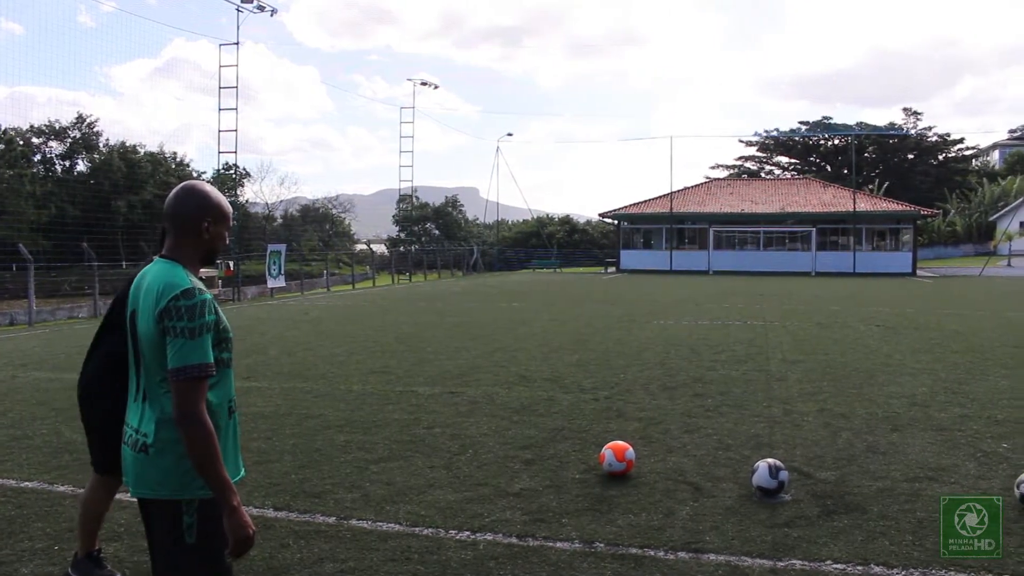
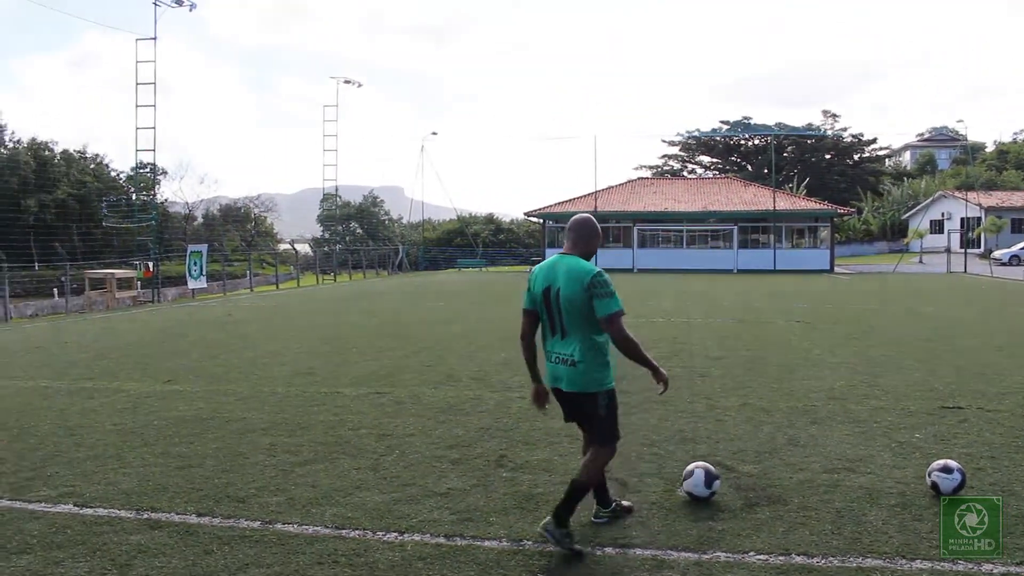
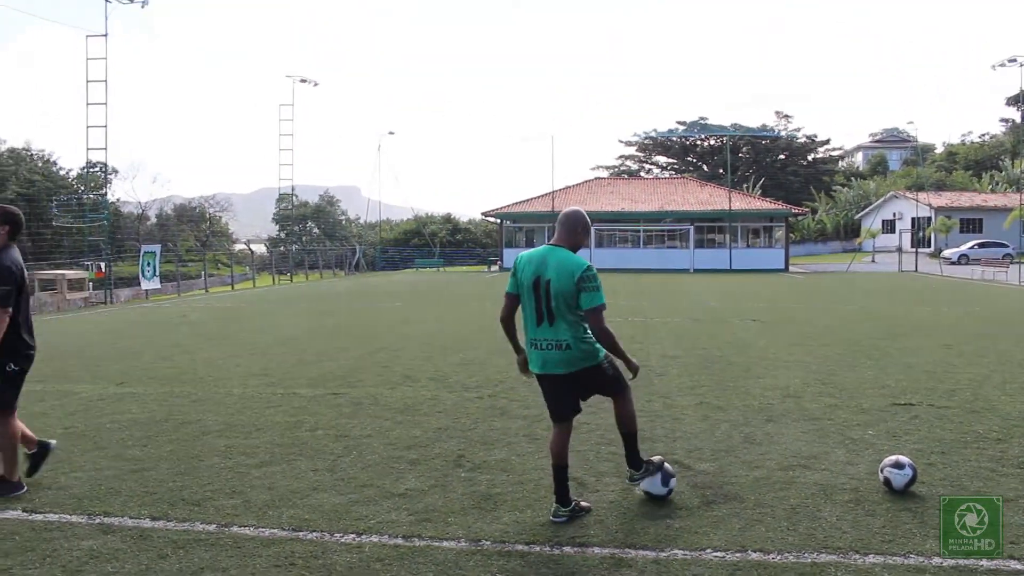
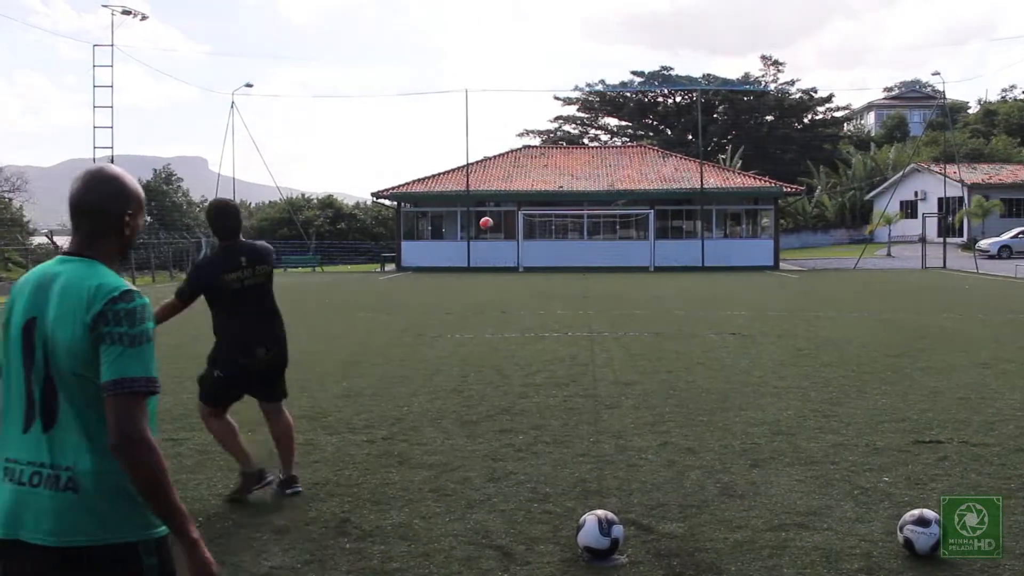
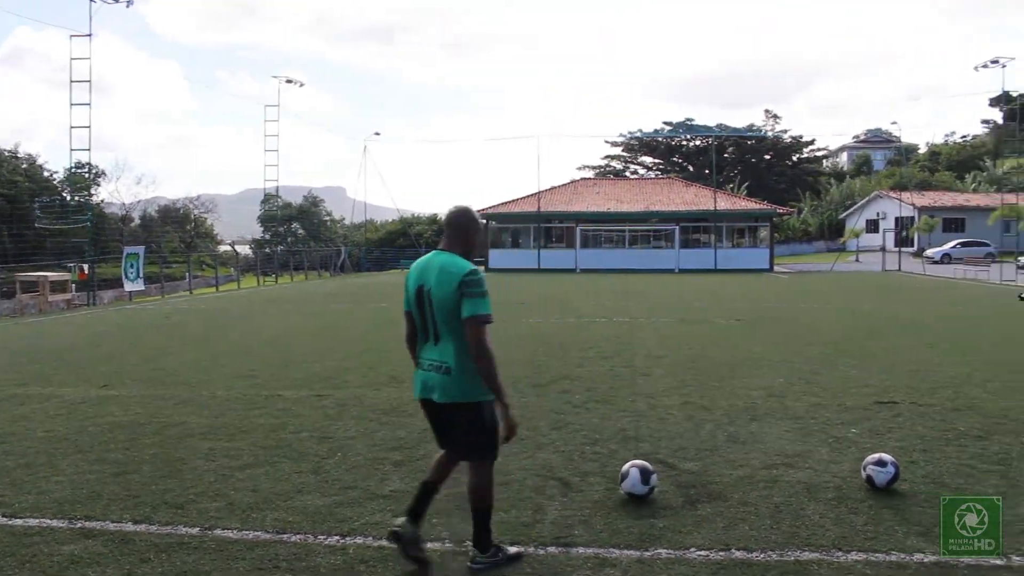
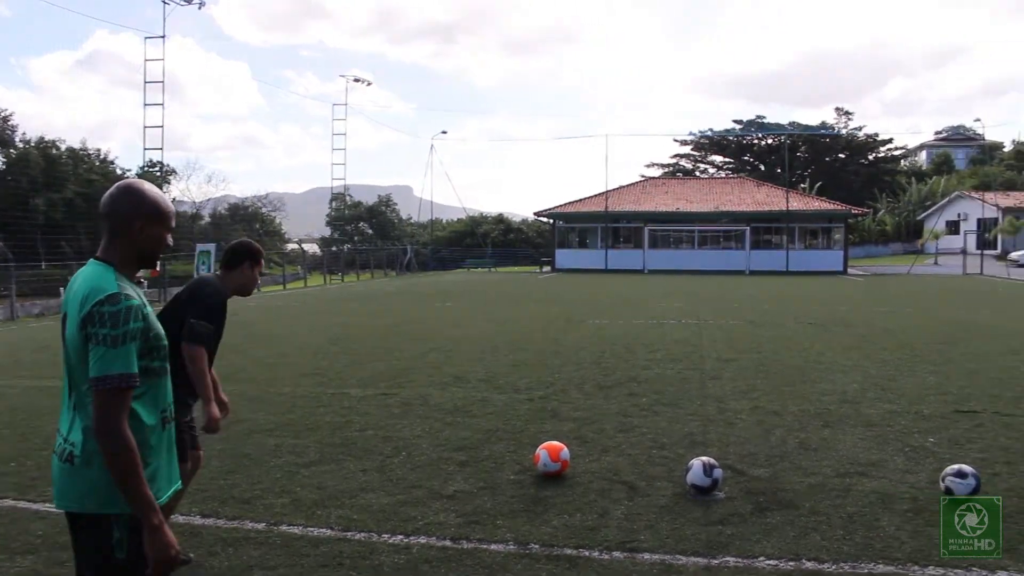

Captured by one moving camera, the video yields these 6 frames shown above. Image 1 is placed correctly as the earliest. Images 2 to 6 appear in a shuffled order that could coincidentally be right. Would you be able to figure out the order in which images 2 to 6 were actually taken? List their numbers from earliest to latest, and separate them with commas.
6, 4, 3, 2, 5
